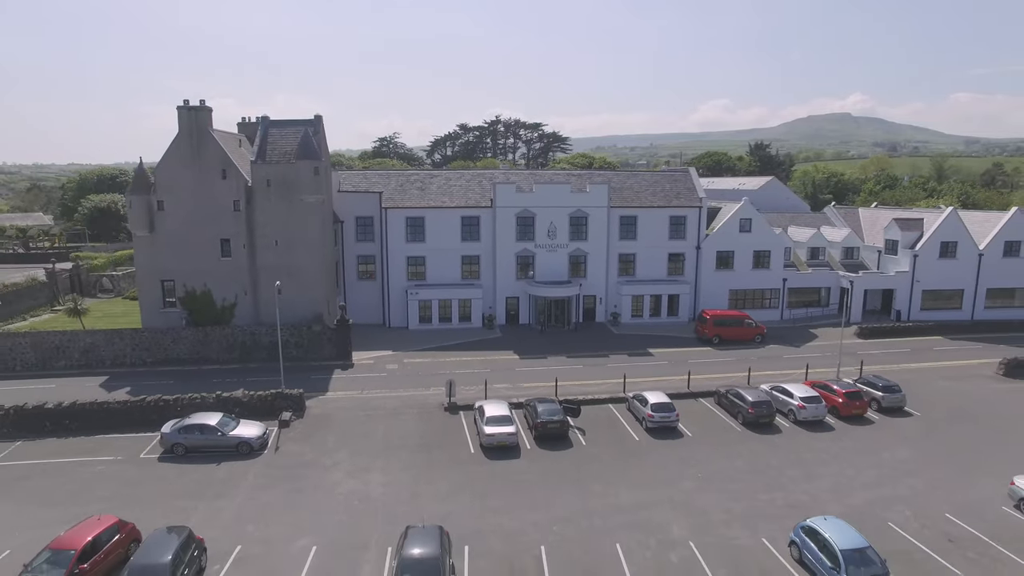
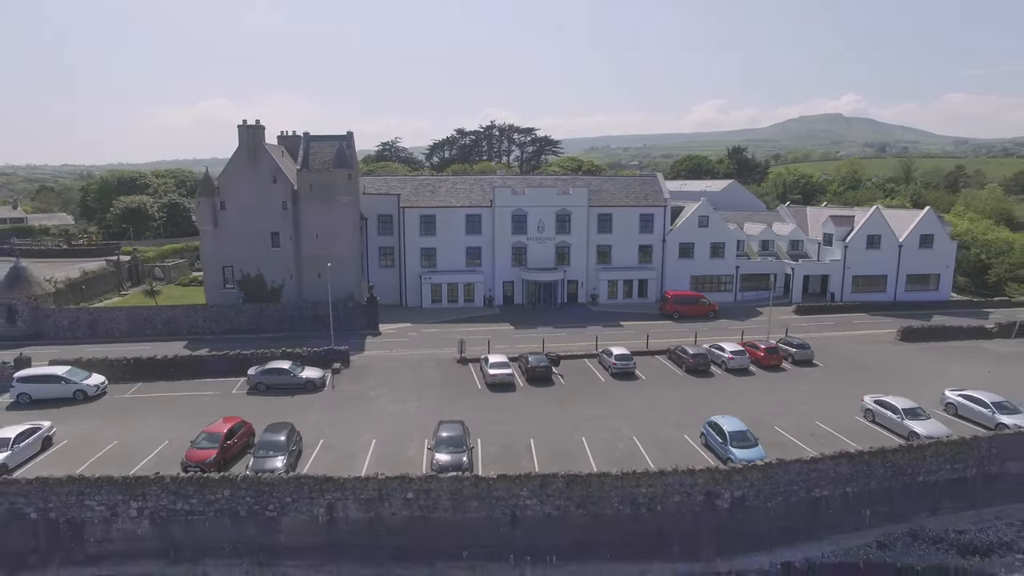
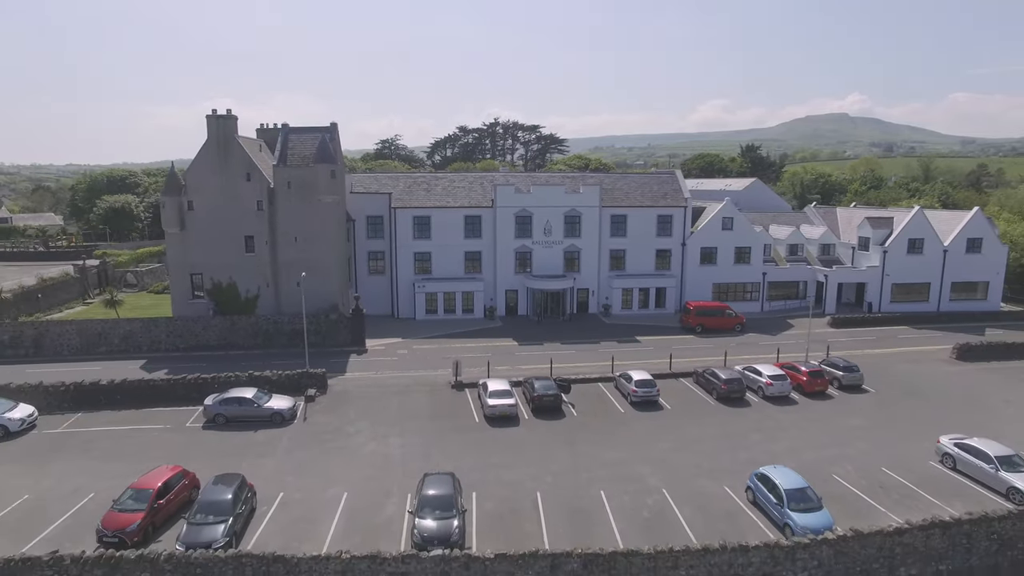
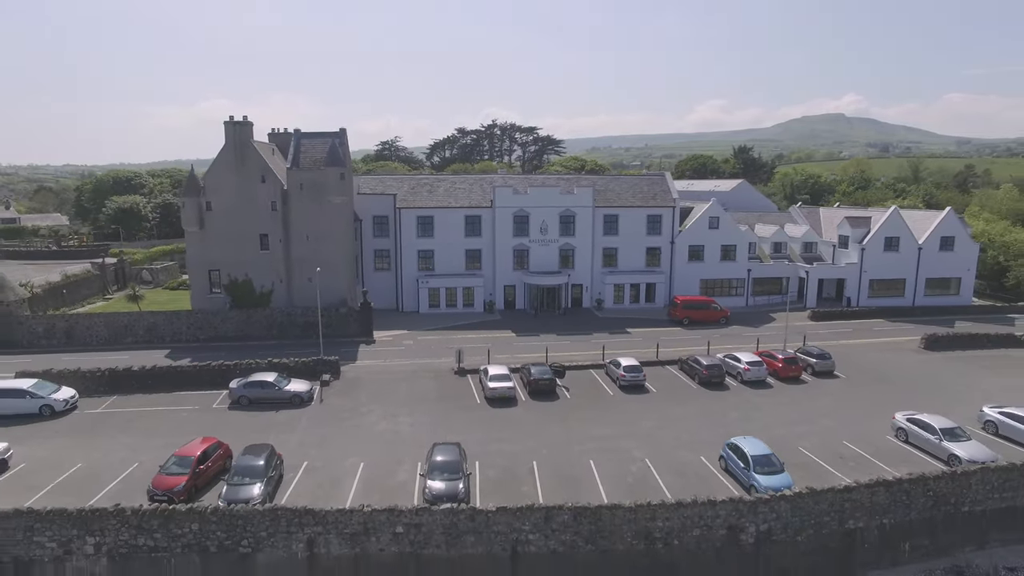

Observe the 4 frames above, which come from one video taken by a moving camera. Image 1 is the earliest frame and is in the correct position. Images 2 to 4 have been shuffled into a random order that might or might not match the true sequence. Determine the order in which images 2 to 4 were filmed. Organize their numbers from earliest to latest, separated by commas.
3, 4, 2
